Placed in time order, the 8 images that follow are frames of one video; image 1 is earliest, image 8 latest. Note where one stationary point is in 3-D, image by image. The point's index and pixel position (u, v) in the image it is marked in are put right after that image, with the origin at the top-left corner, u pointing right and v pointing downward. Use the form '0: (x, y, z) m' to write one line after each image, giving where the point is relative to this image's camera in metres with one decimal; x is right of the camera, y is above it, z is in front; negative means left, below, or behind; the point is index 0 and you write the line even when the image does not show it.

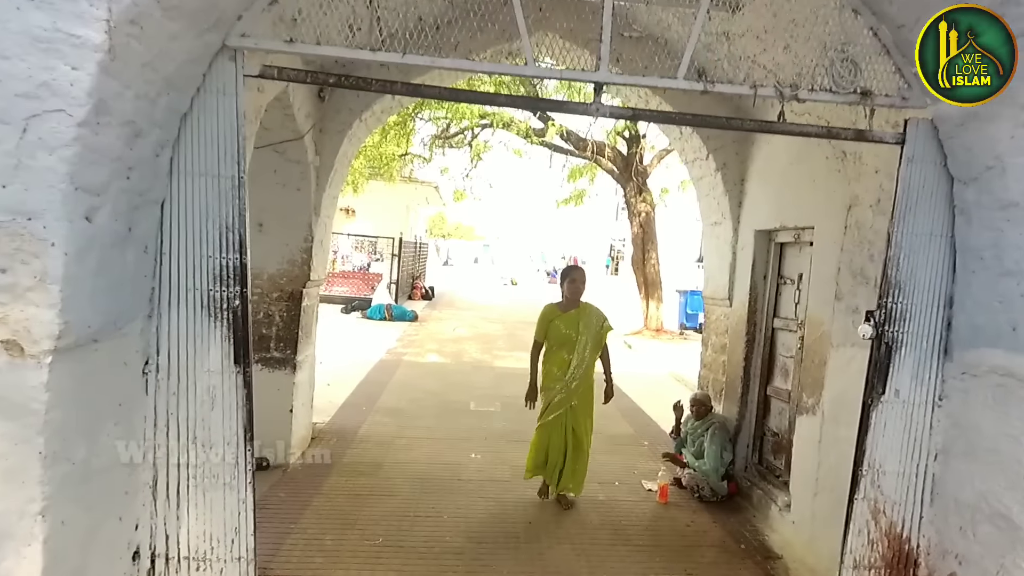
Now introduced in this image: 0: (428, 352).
0: (-1.4, -1.1, +10.4) m
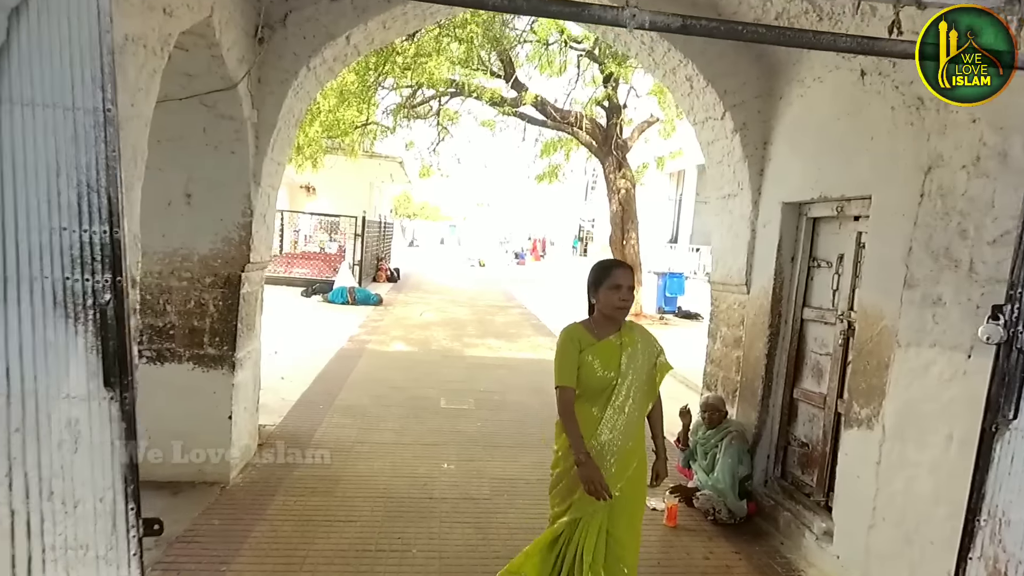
0: (-1.8, -0.8, +9.4) m
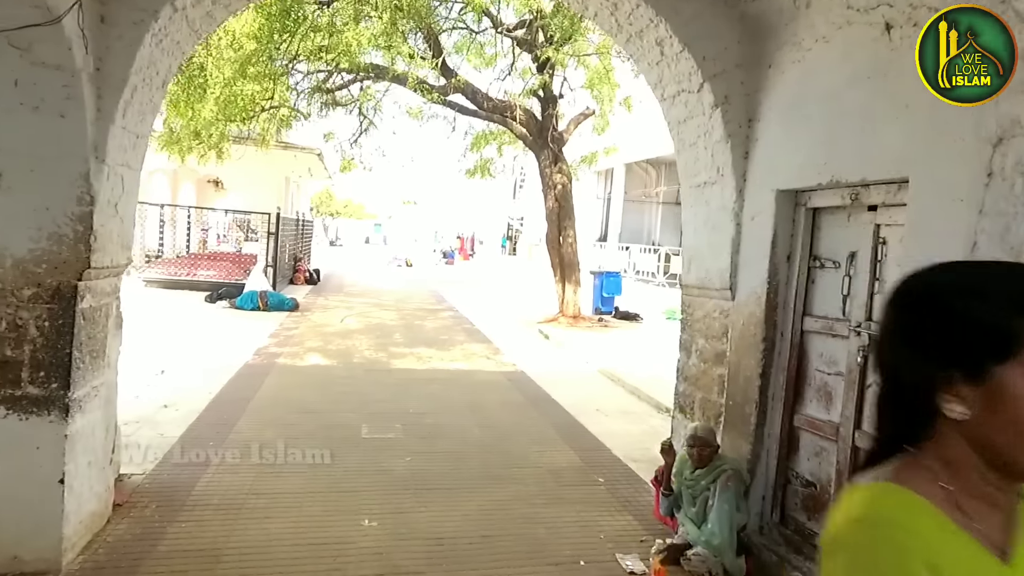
0: (-2.8, -0.9, +8.2) m
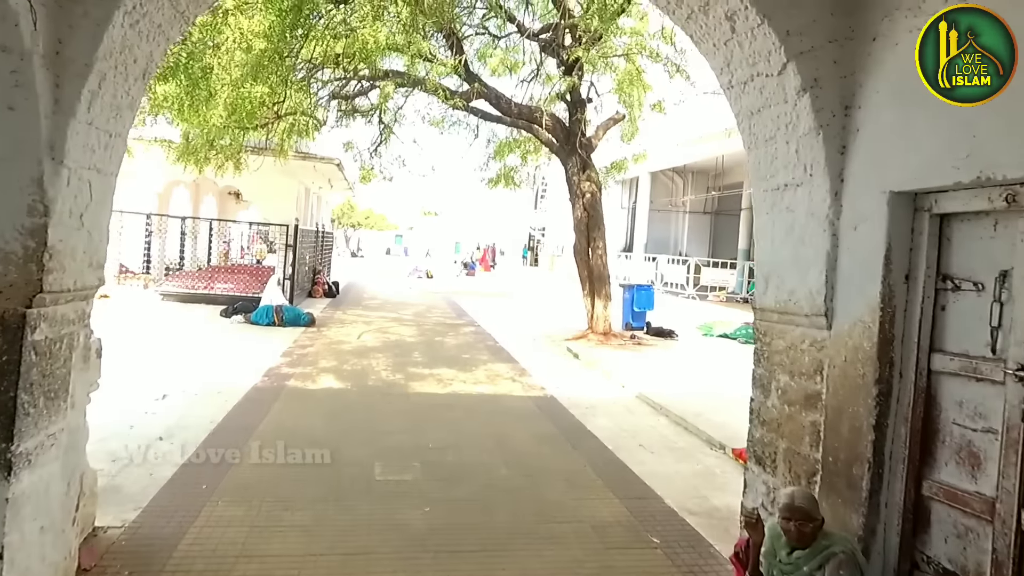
0: (-2.4, -1.1, +7.6) m
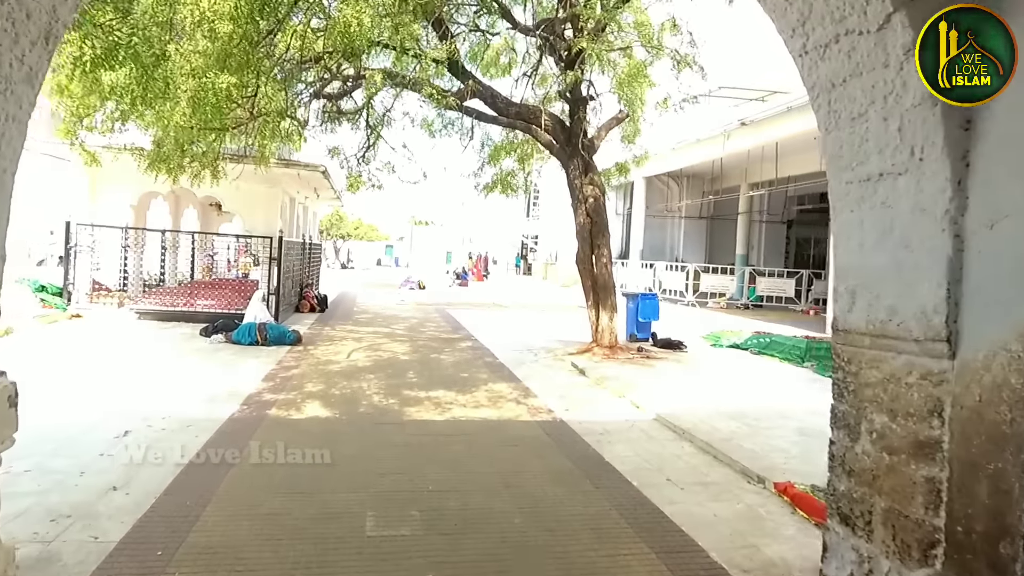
0: (-2.4, -1.3, +6.9) m
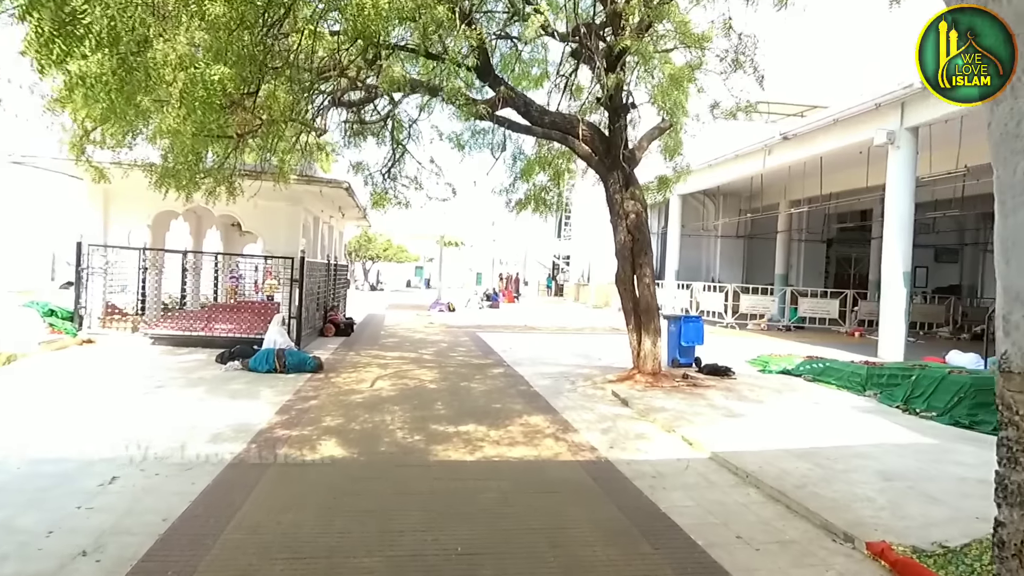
0: (-2.0, -1.5, +6.3) m
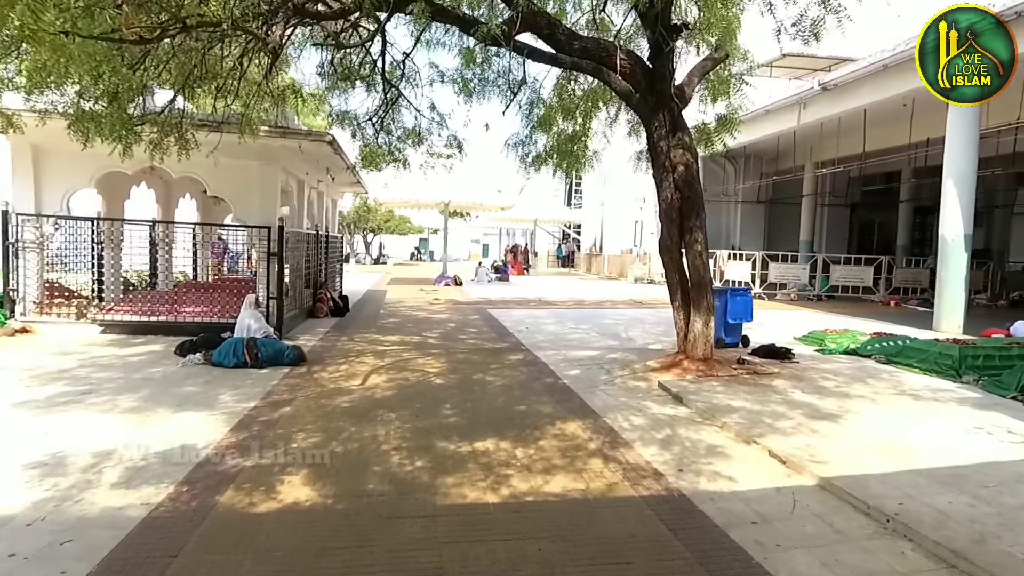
0: (-1.7, -1.4, +4.7) m
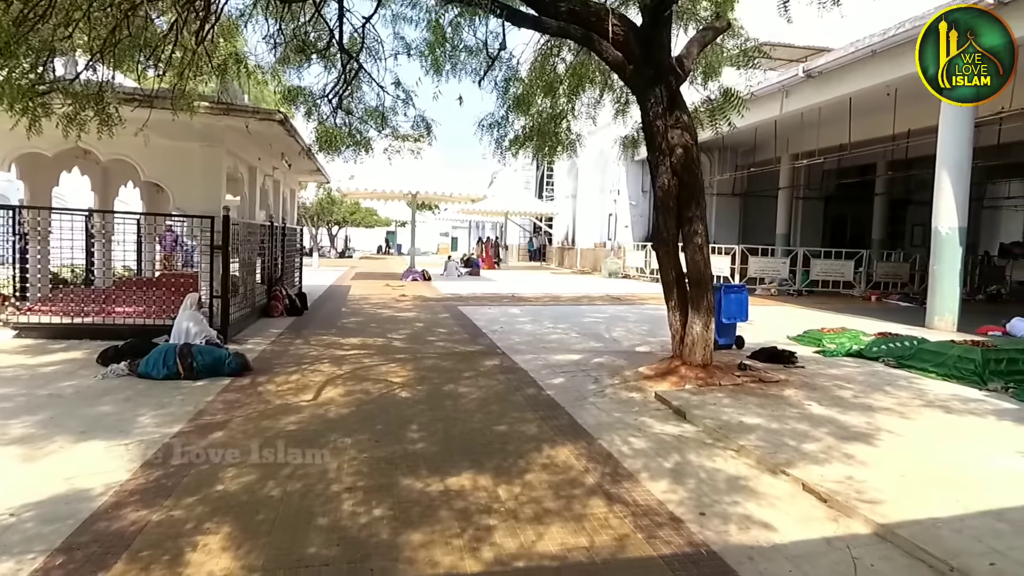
0: (-1.8, -1.4, +3.7) m
